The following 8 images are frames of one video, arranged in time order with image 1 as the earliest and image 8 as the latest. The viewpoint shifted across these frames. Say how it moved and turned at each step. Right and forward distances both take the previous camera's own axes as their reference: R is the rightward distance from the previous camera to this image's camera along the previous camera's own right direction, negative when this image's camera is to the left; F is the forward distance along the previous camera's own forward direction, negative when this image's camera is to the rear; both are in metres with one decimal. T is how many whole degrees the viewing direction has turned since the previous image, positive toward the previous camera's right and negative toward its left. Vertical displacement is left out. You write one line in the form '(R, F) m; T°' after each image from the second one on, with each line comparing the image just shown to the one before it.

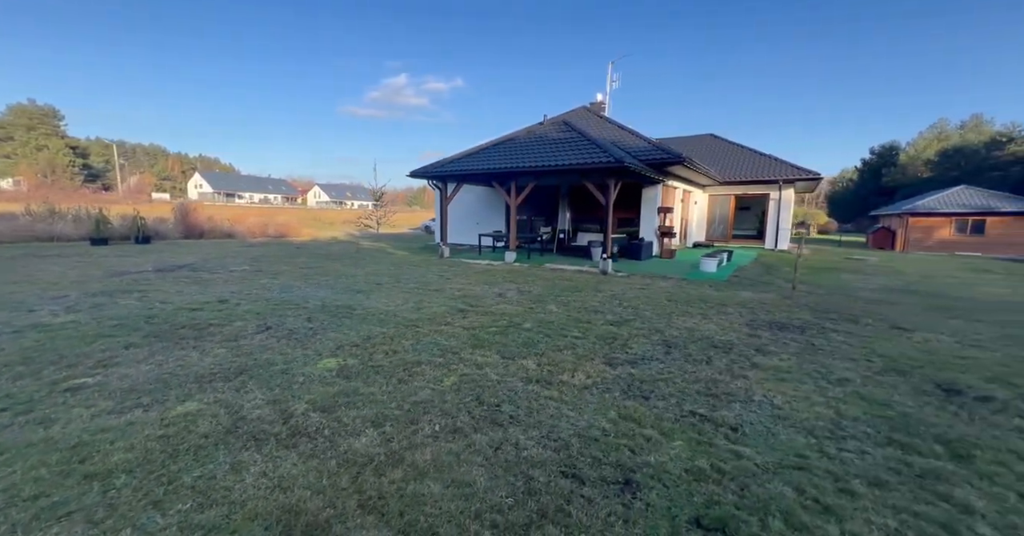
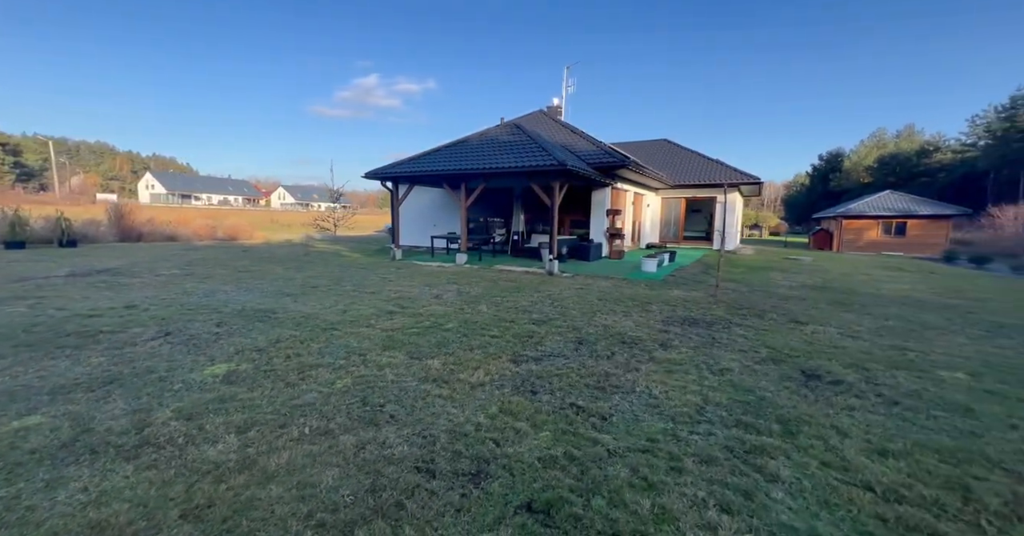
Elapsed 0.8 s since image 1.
(+0.4, -0.1) m; +8°
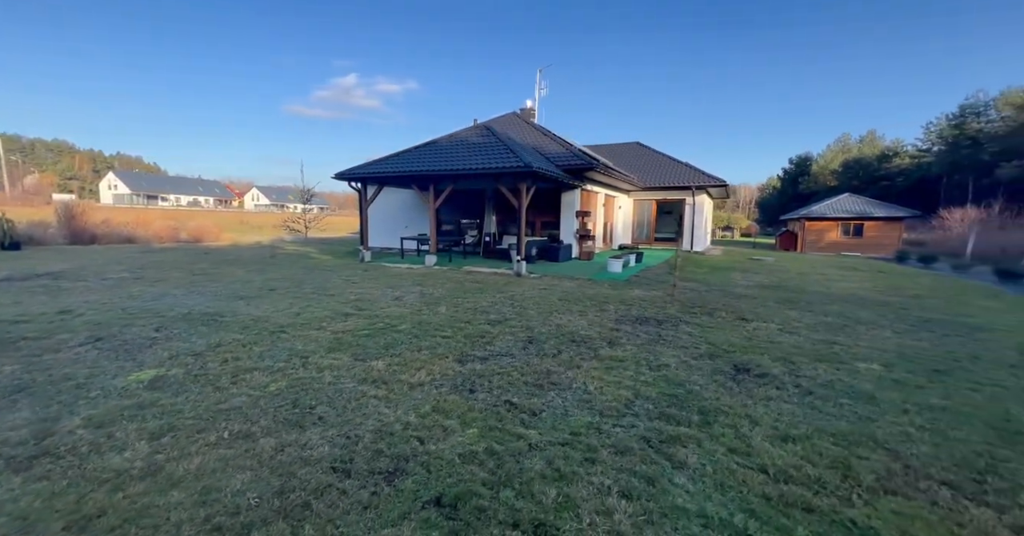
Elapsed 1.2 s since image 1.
(+0.2, 0.0) m; +5°
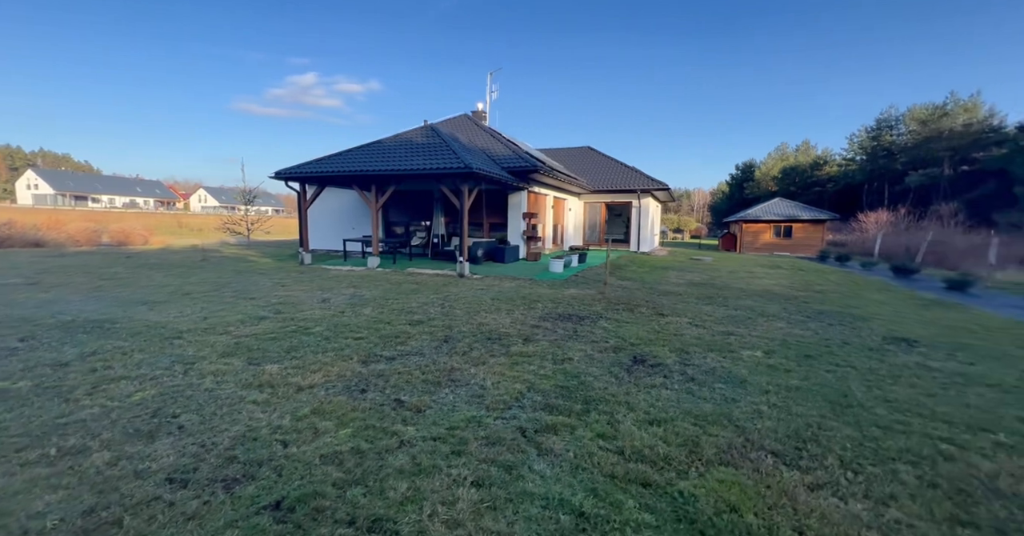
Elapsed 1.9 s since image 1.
(+0.3, 0.0) m; +8°
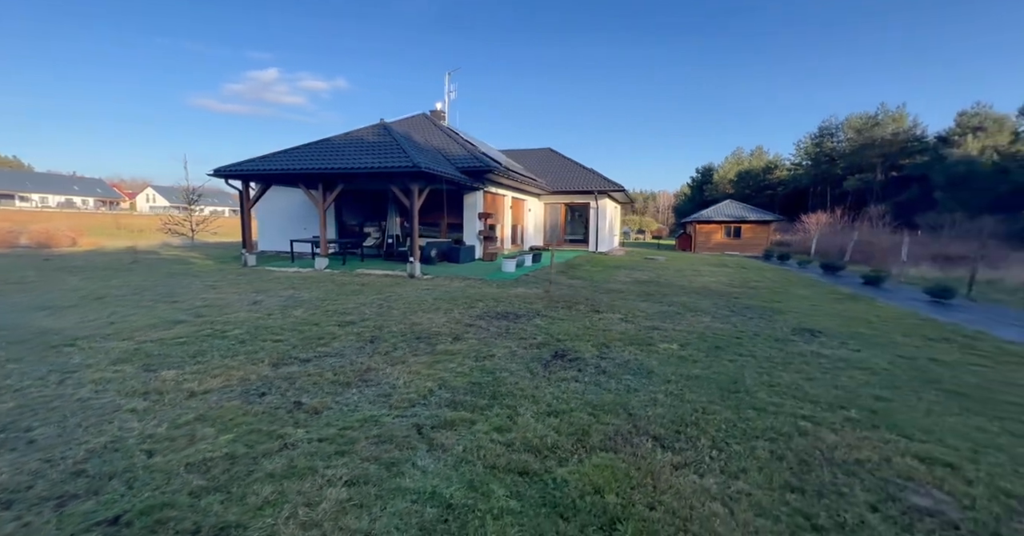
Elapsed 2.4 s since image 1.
(+0.3, 0.0) m; +7°
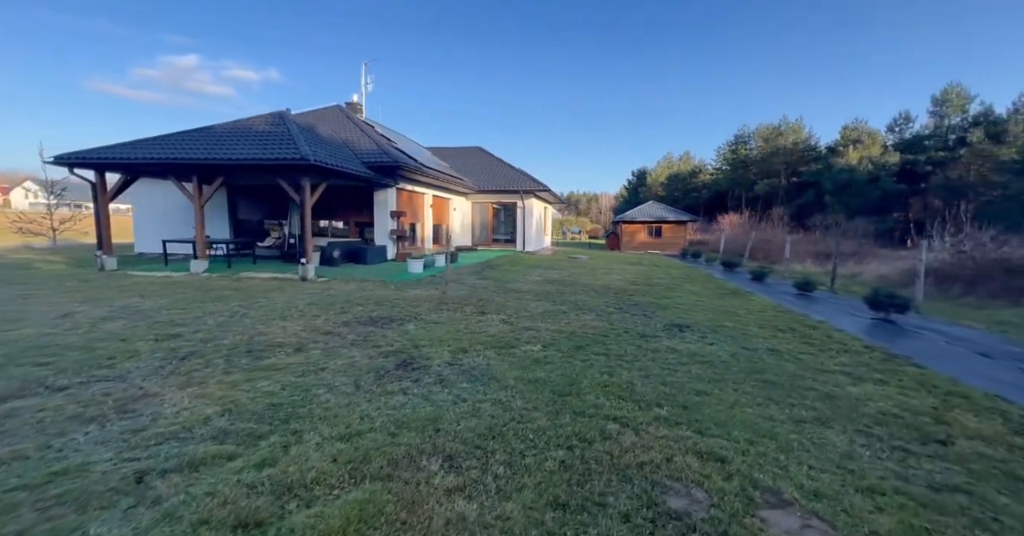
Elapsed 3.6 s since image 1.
(+0.6, +0.1) m; +11°
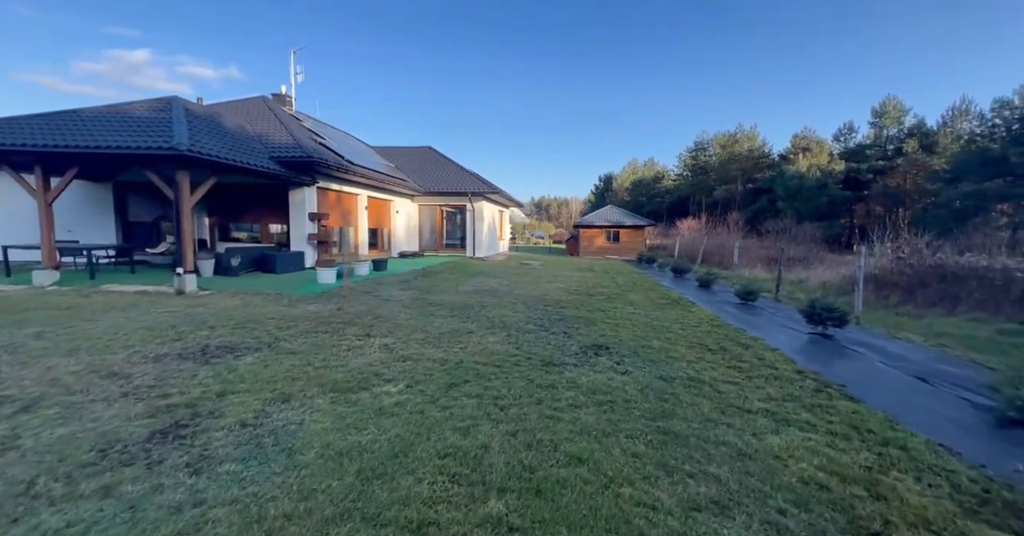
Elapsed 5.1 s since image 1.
(+0.9, +0.9) m; +5°
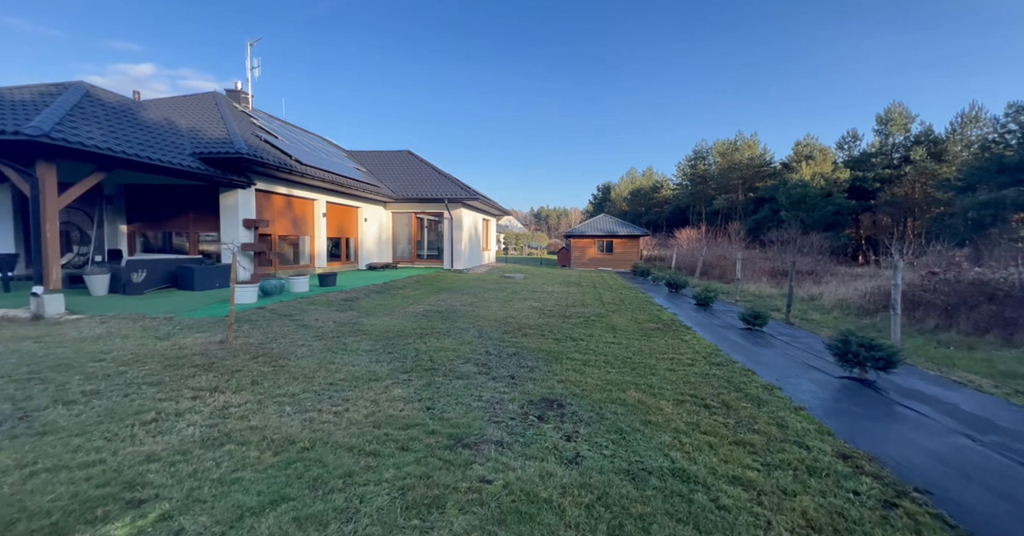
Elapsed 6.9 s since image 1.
(+0.7, +1.6) m; 0°
